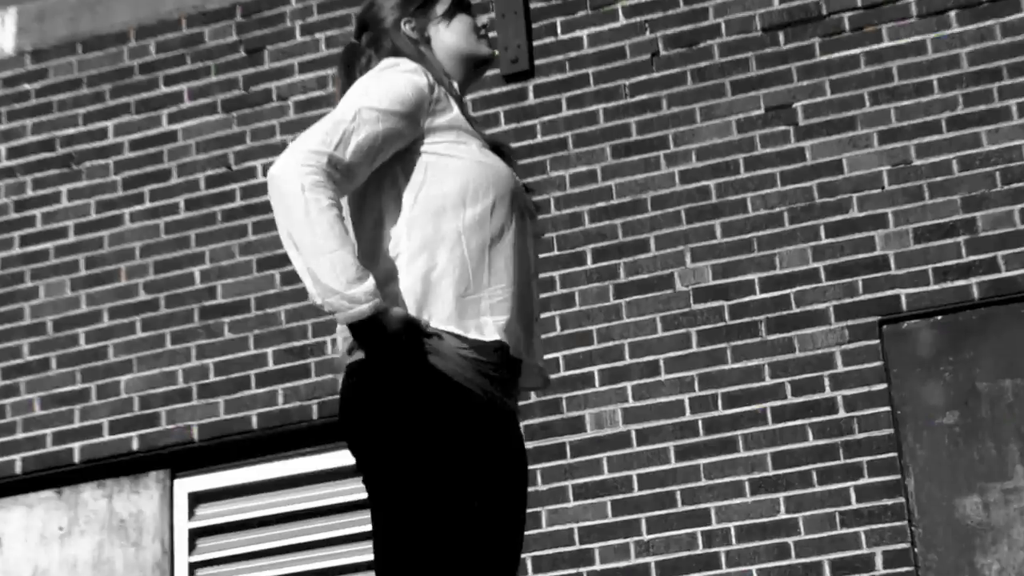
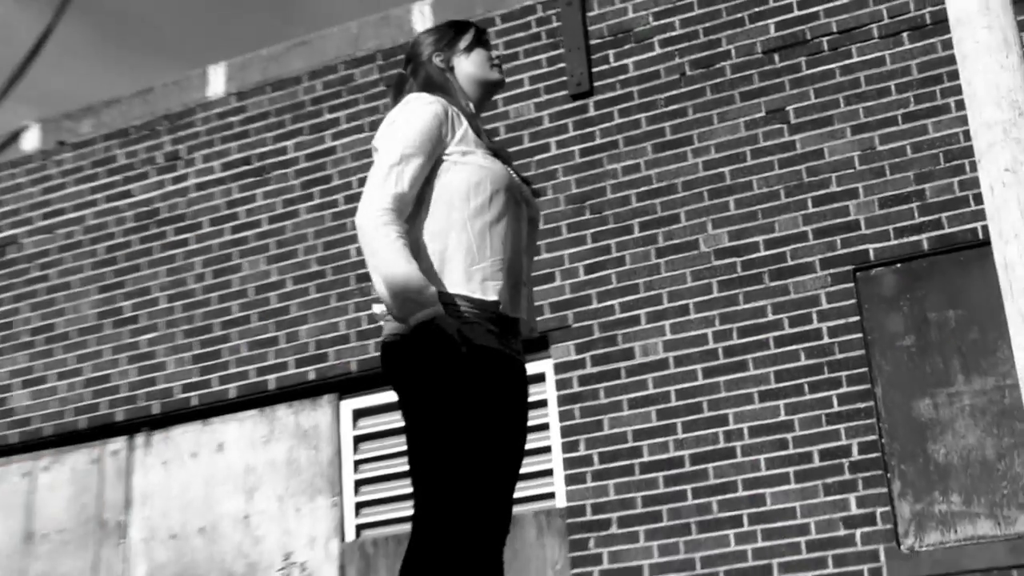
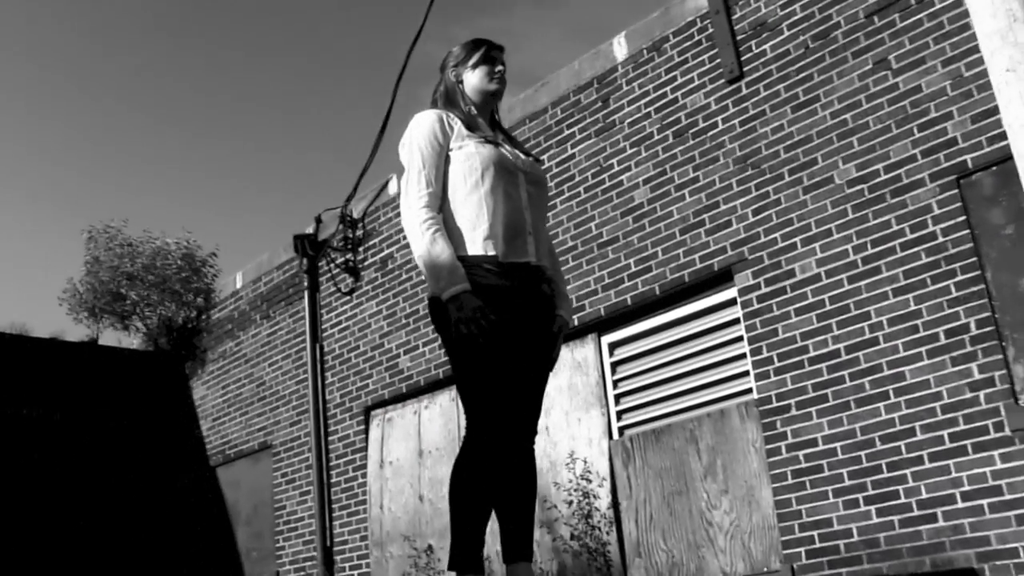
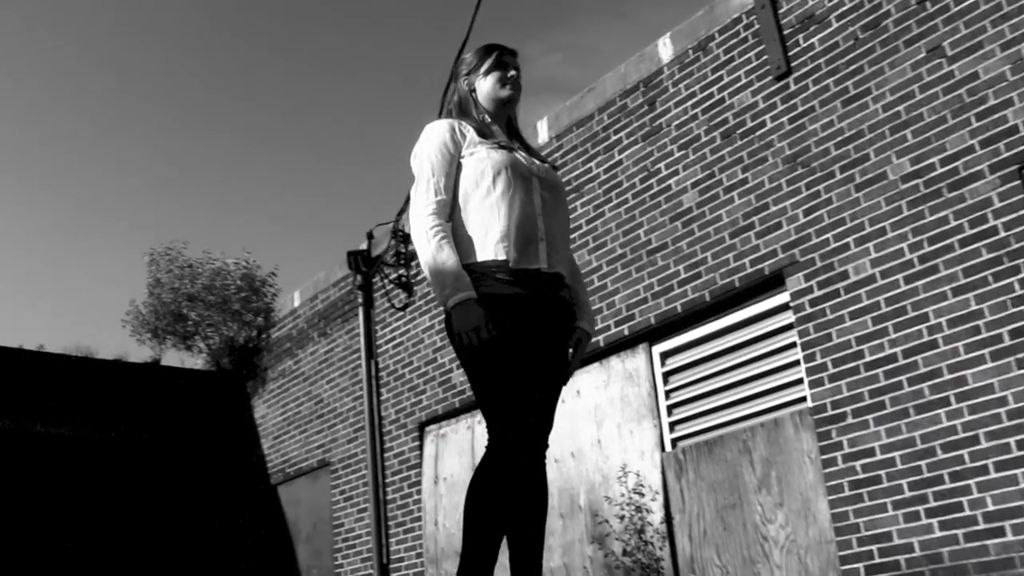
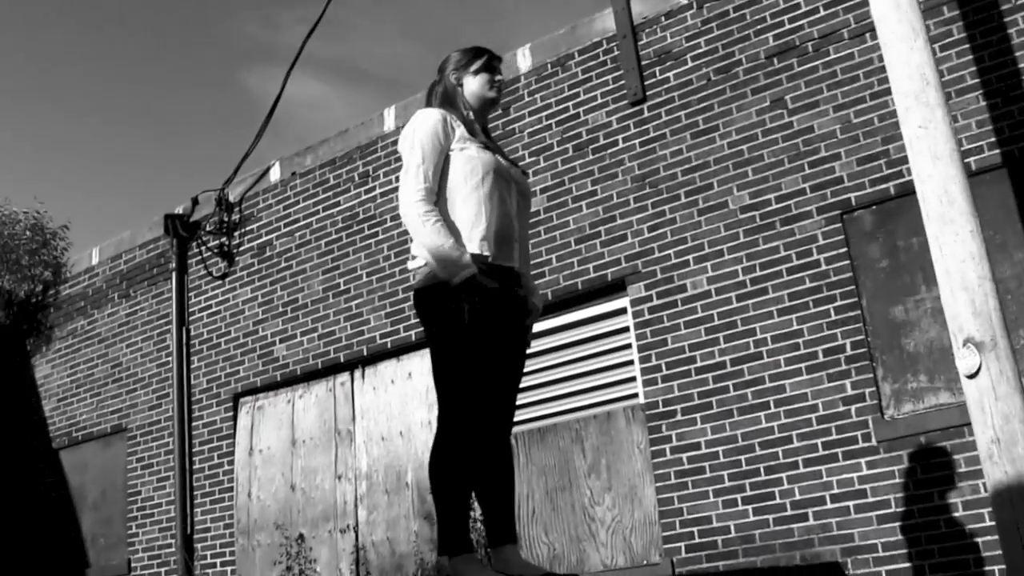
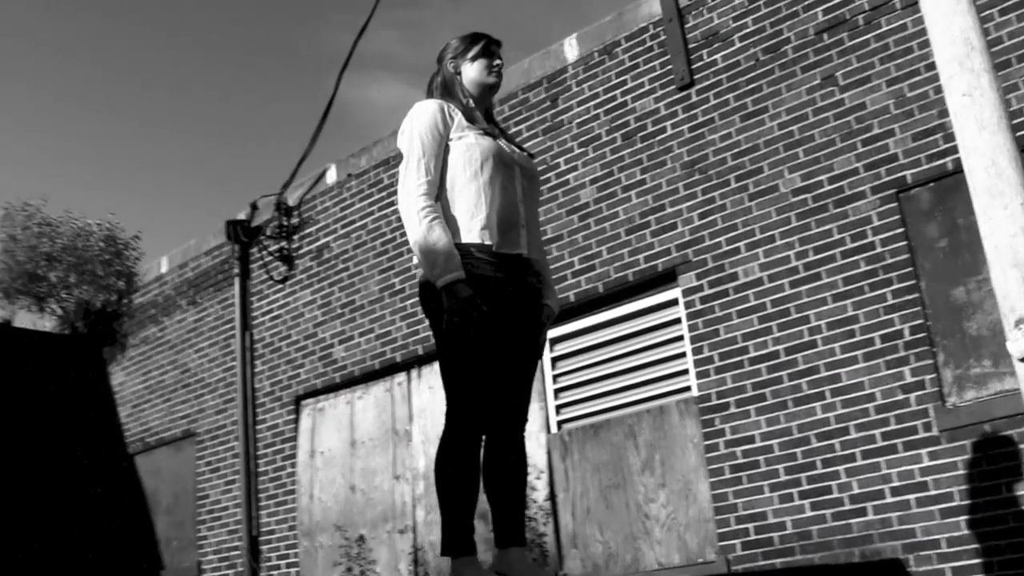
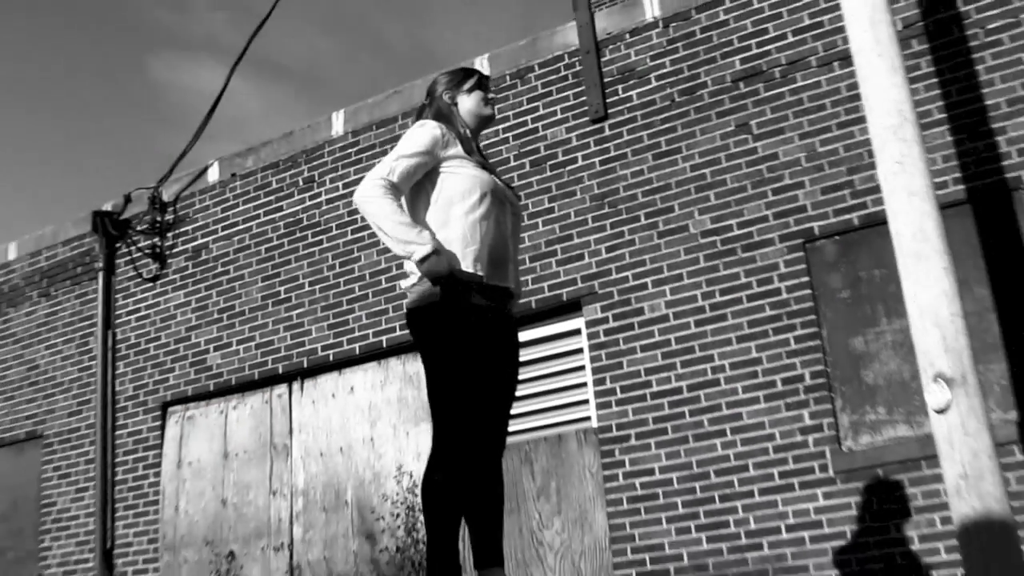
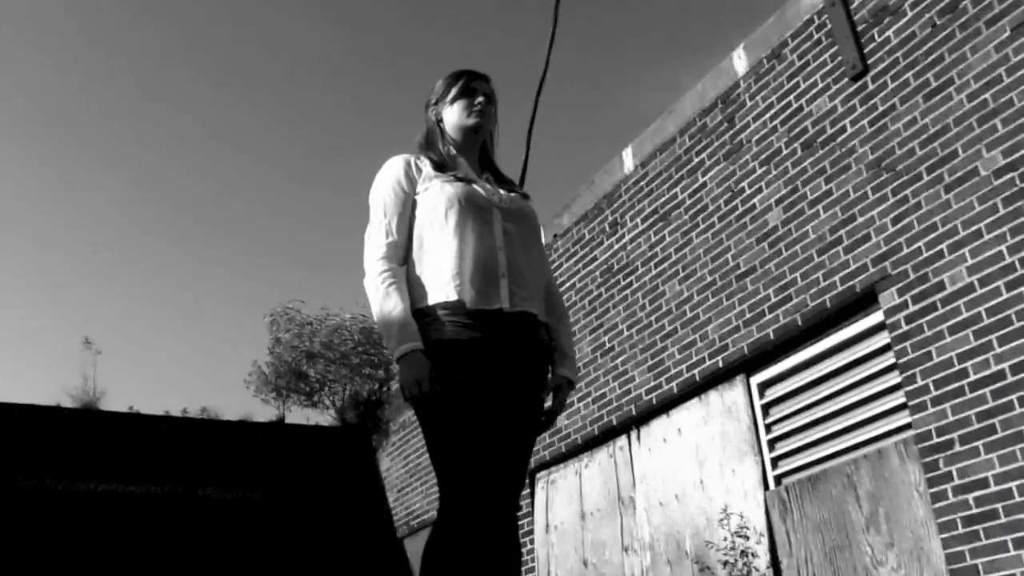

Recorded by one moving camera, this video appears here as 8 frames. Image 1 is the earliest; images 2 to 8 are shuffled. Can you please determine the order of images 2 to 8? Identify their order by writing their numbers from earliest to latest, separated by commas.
2, 7, 5, 6, 3, 4, 8
